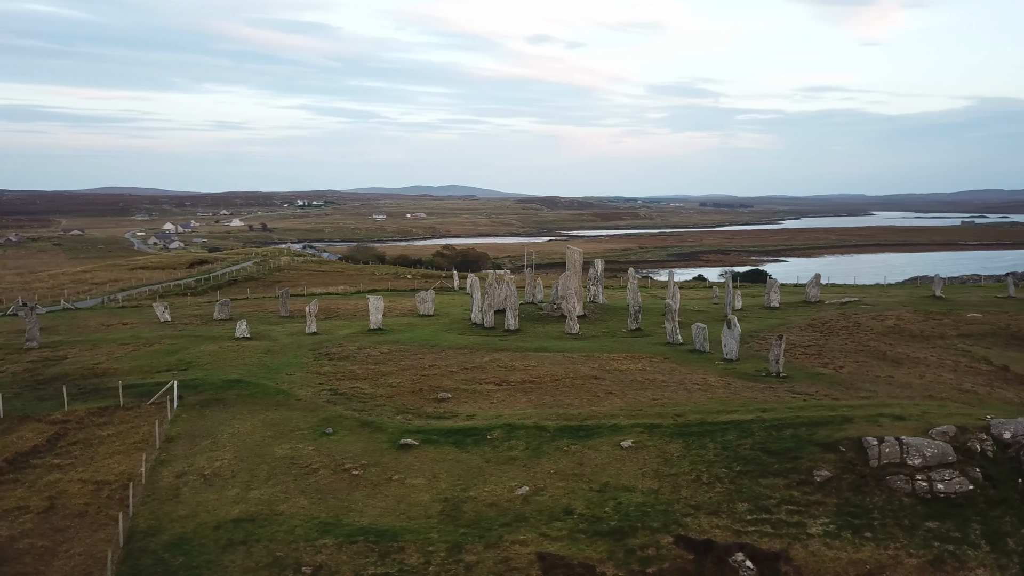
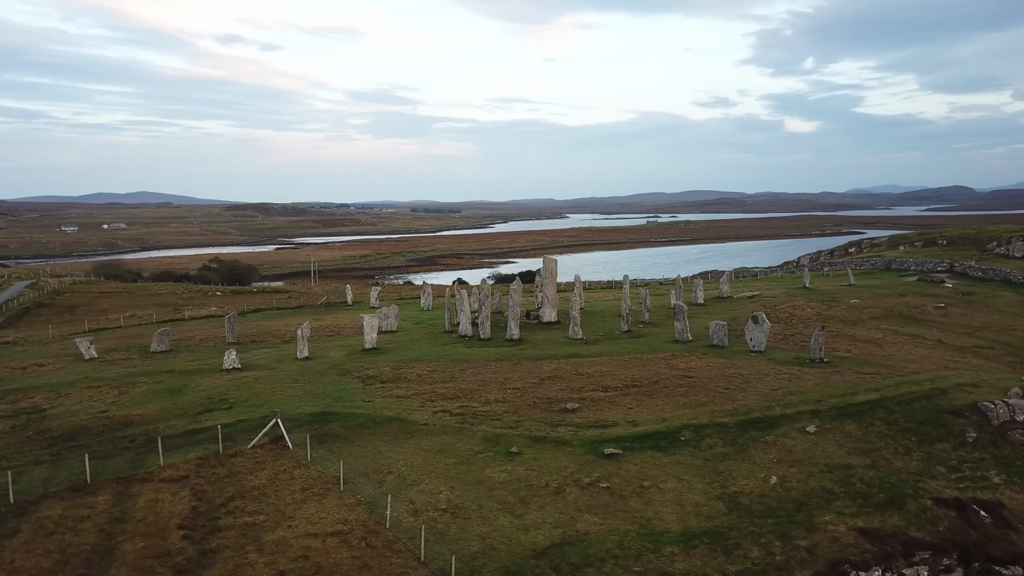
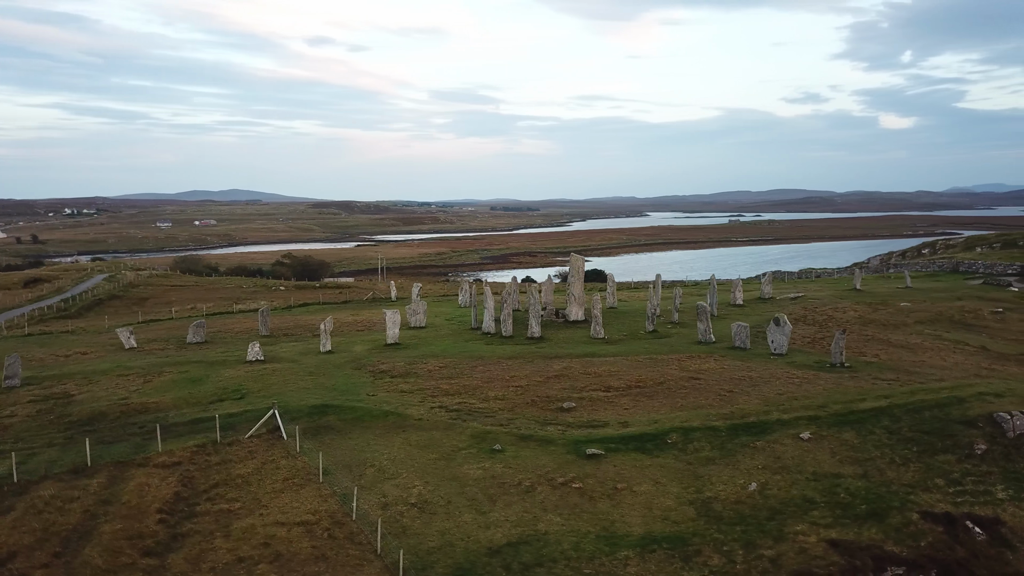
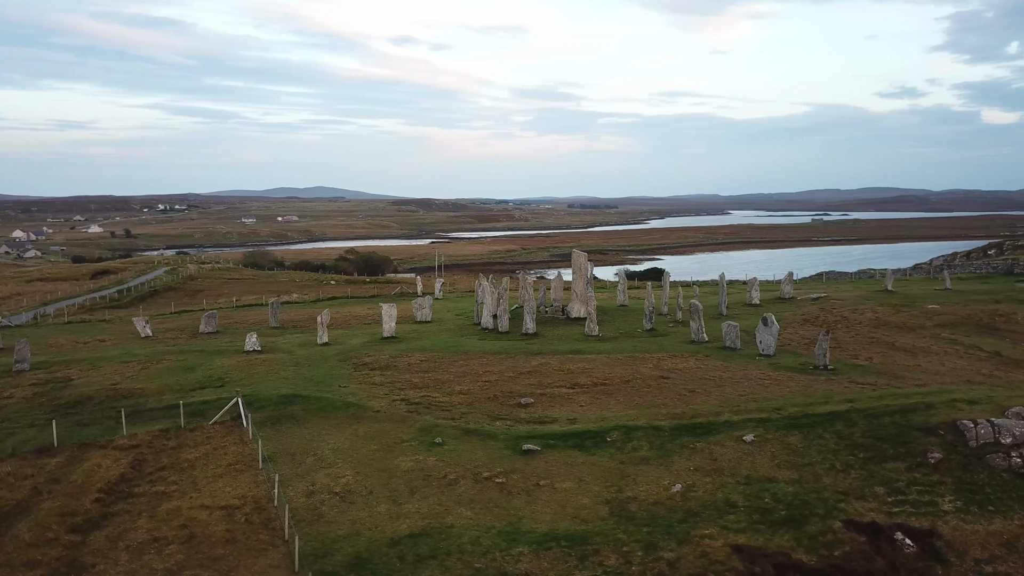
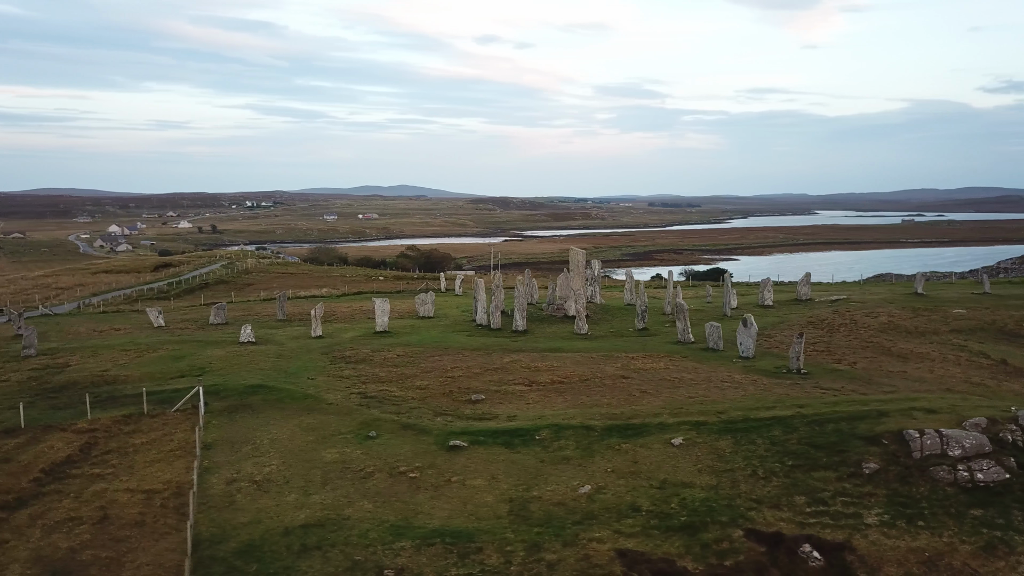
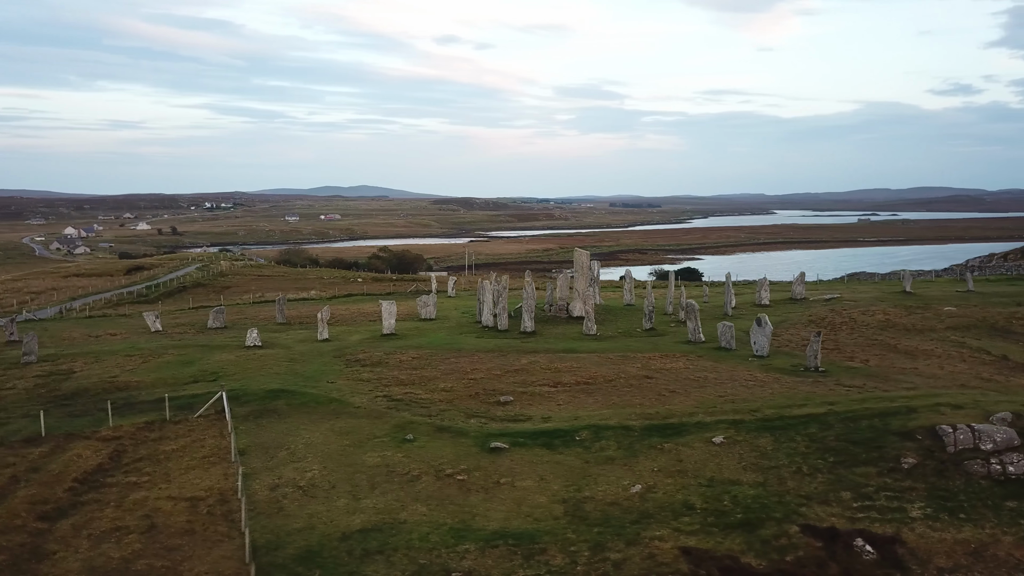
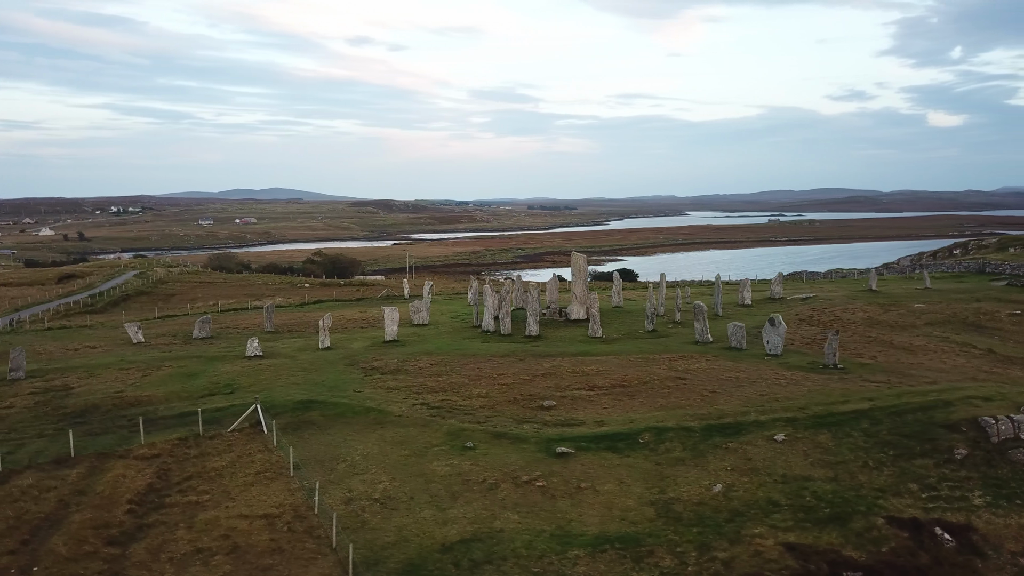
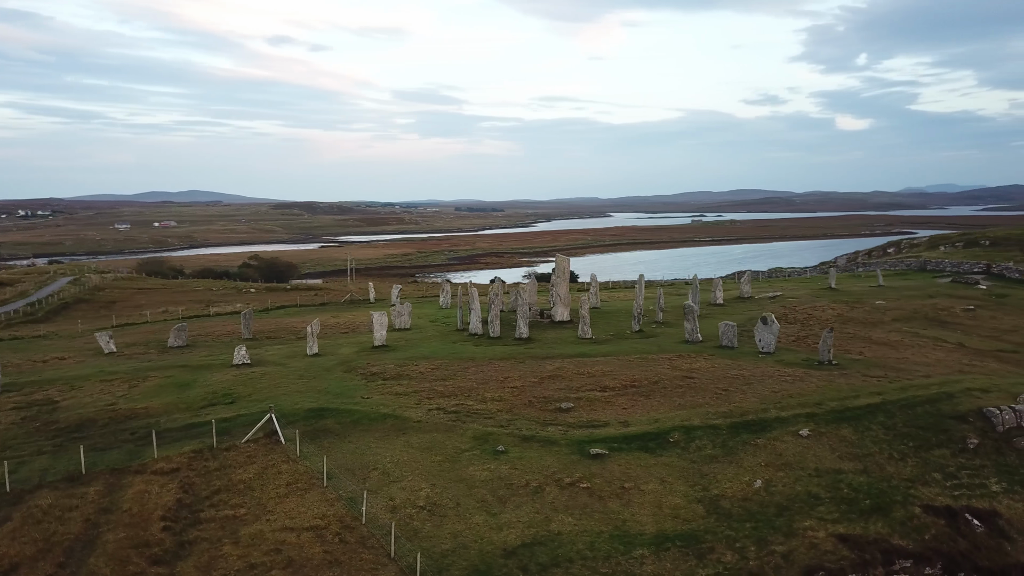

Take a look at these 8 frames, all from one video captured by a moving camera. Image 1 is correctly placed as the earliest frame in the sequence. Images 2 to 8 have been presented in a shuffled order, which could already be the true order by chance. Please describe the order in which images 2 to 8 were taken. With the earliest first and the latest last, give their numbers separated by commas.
5, 6, 4, 7, 3, 8, 2
